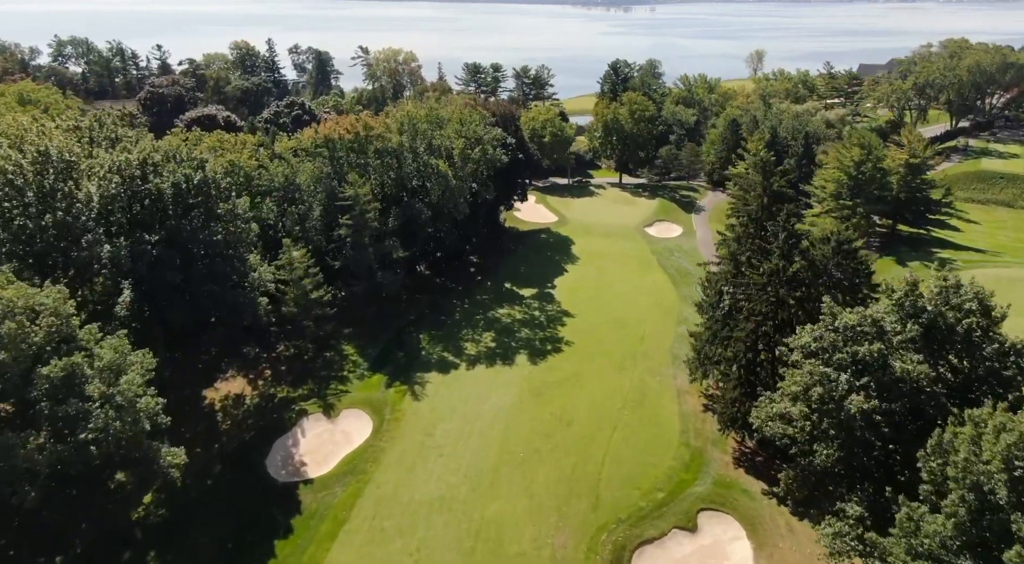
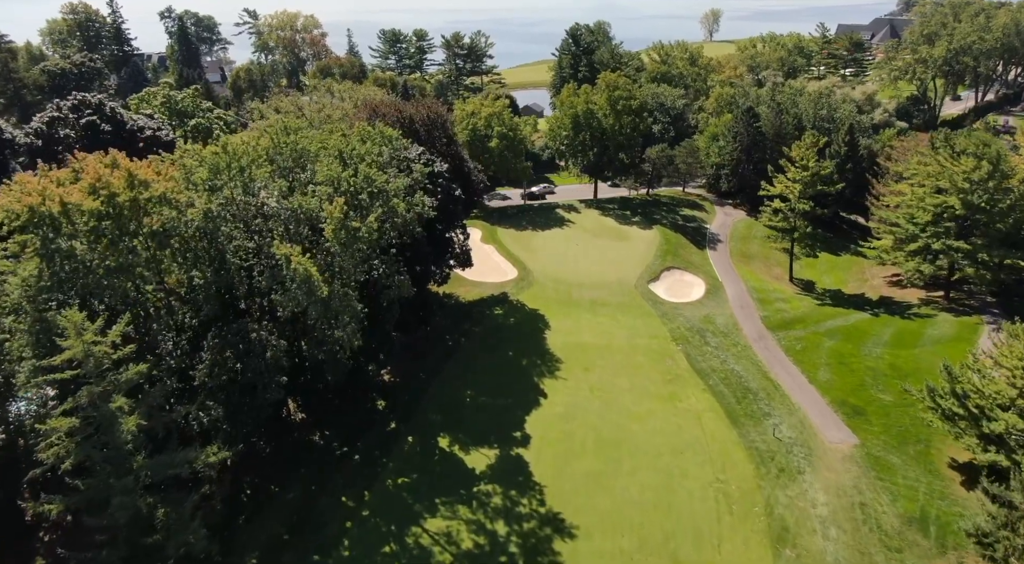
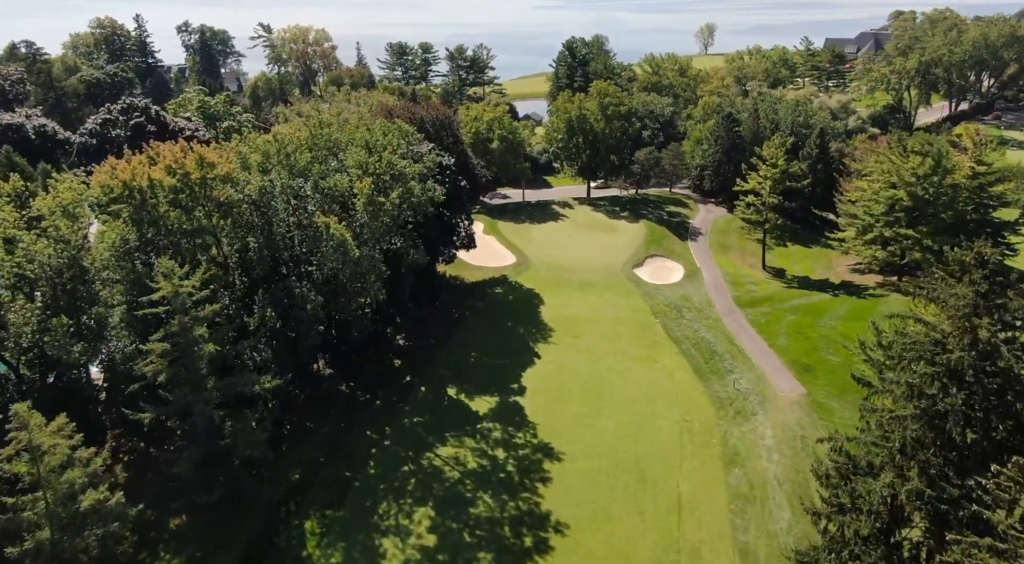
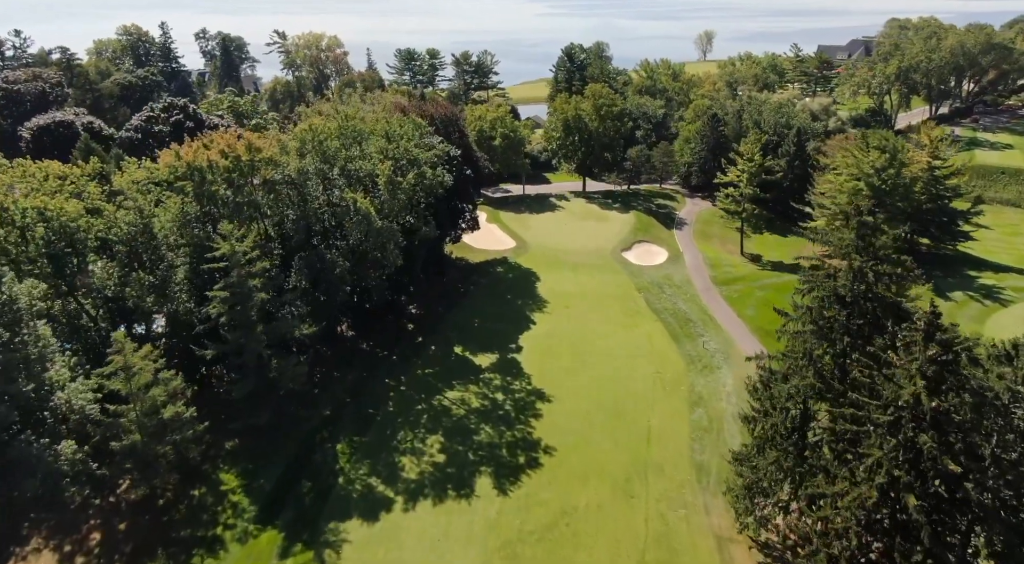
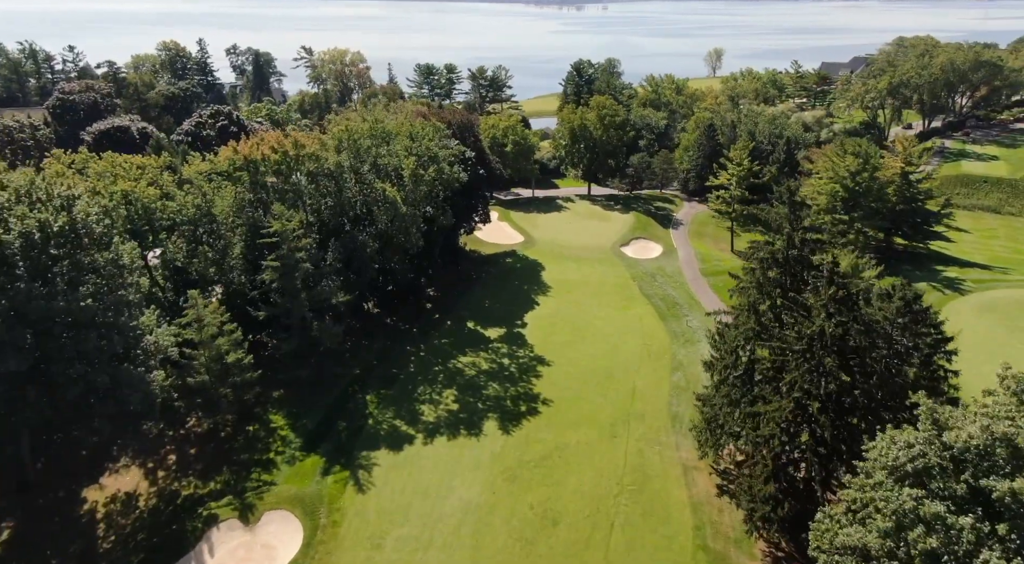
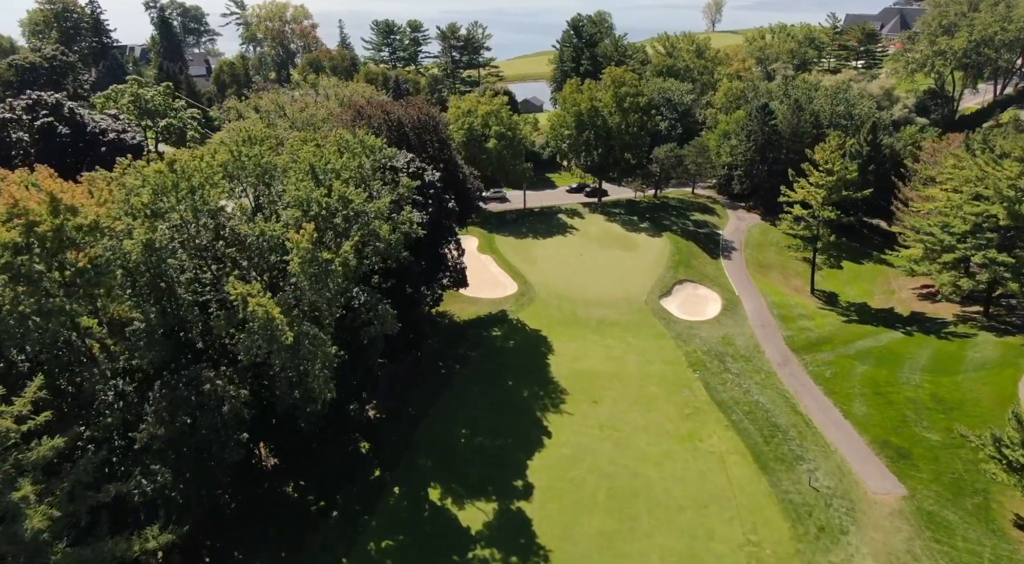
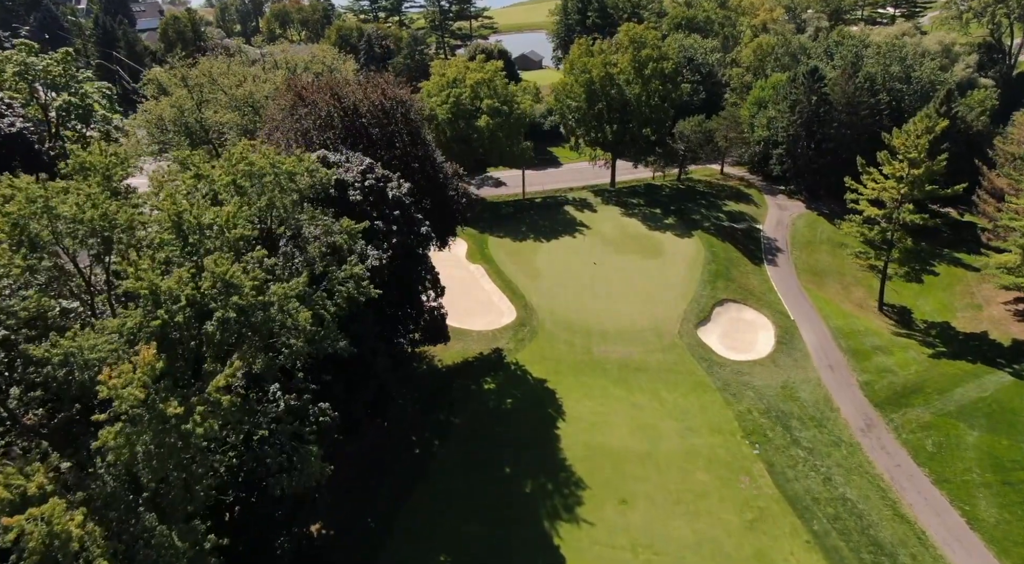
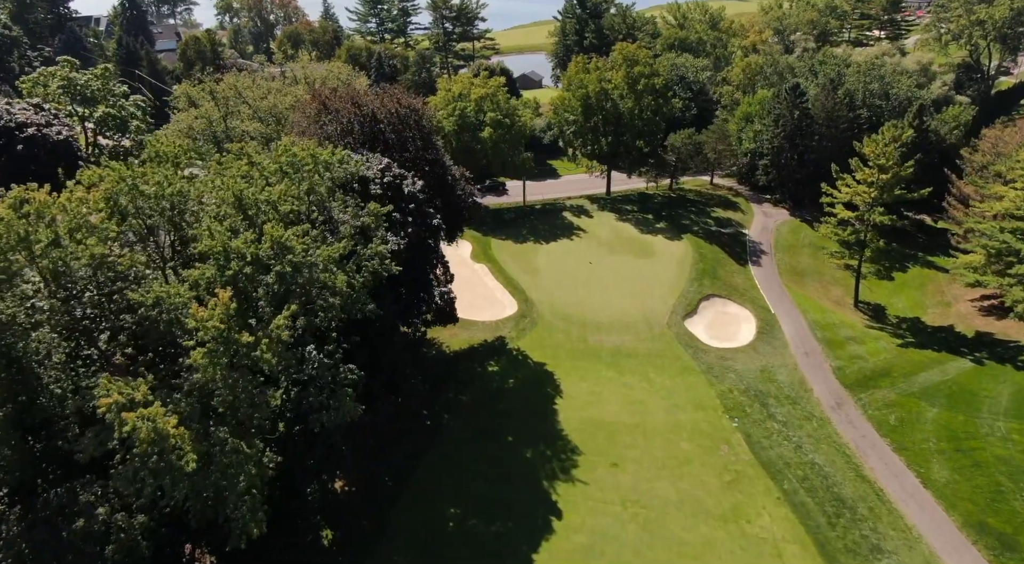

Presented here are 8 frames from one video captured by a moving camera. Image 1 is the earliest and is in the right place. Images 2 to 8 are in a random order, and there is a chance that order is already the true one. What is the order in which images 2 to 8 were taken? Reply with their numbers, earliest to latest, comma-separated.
5, 4, 3, 2, 6, 8, 7
